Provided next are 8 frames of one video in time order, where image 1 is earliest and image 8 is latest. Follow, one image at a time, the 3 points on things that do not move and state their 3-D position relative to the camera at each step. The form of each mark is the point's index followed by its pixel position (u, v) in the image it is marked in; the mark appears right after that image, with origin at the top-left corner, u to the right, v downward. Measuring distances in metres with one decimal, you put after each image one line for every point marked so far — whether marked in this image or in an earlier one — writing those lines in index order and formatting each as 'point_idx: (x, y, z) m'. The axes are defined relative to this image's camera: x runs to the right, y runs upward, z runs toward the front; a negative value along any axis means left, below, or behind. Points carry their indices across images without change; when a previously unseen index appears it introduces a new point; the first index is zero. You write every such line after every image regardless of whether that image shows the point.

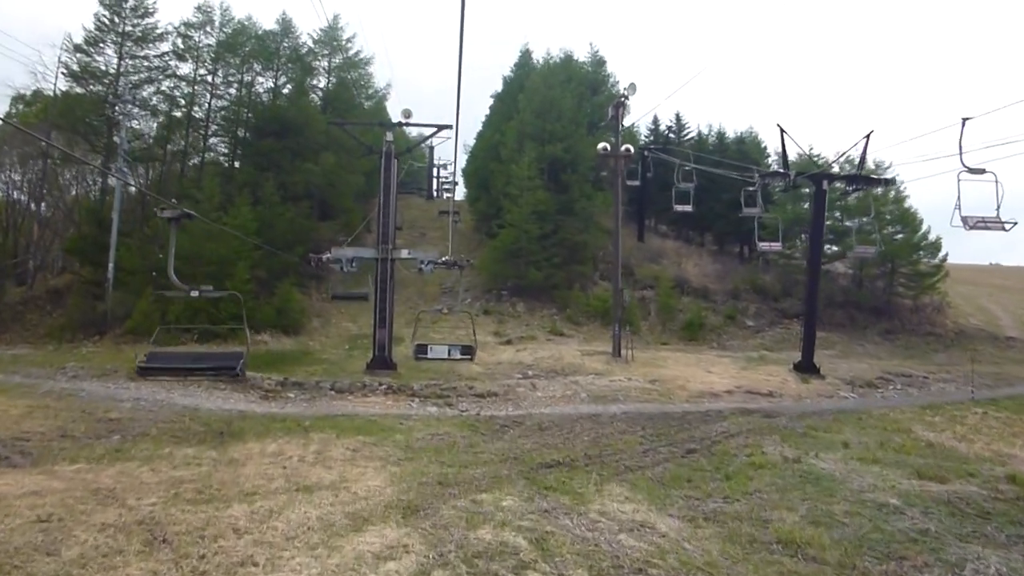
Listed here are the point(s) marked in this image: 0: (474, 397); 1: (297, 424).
0: (-0.7, -2.1, +16.4) m
1: (-2.7, -1.7, +11.0) m
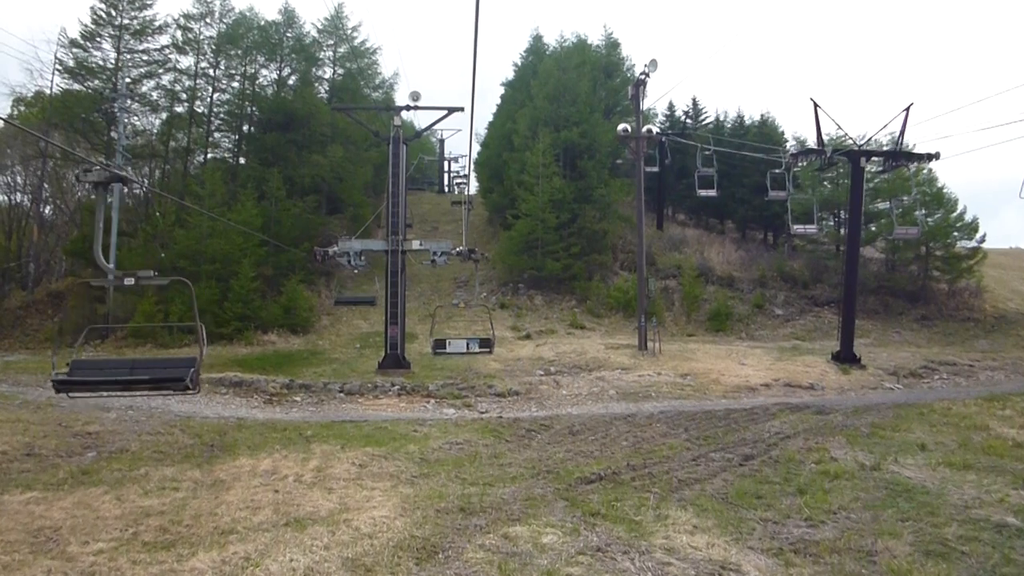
0: (-0.3, -1.9, +15.2) m
1: (-2.4, -1.6, +9.8) m
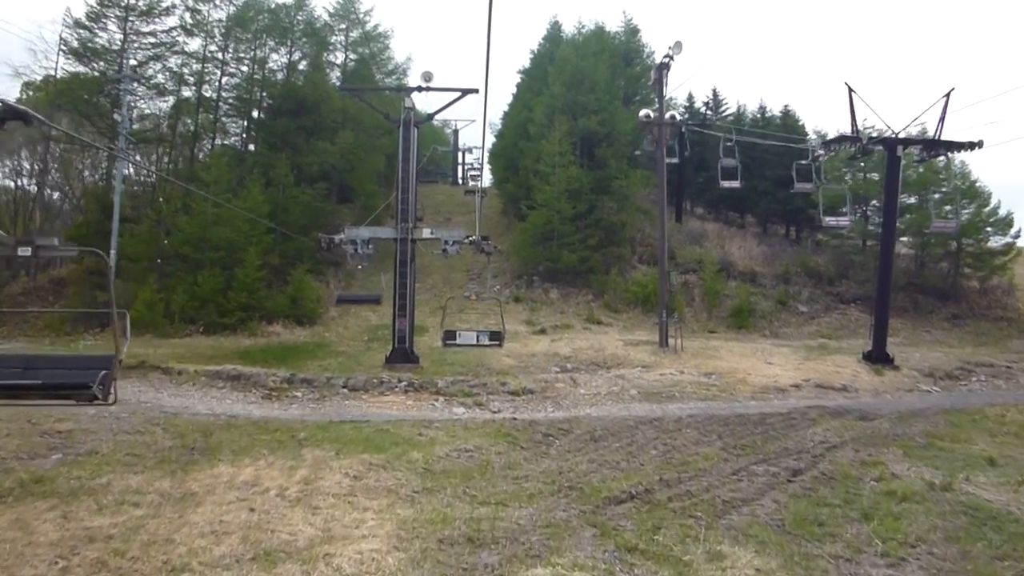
0: (-0.1, -1.8, +14.2) m
1: (-2.3, -1.5, +8.9) m
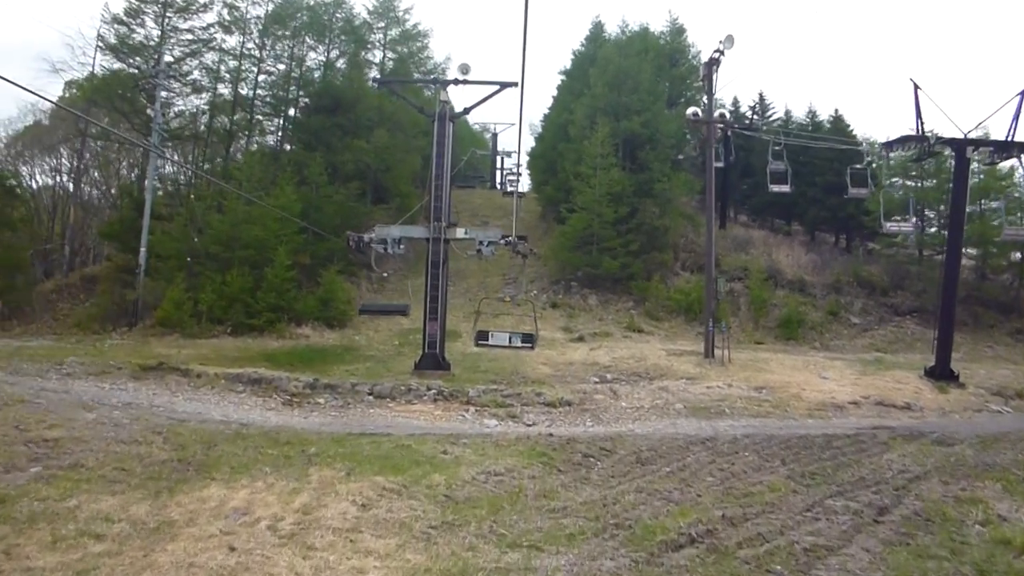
0: (+0.5, -1.9, +13.2) m
1: (-1.9, -1.5, +8.0) m
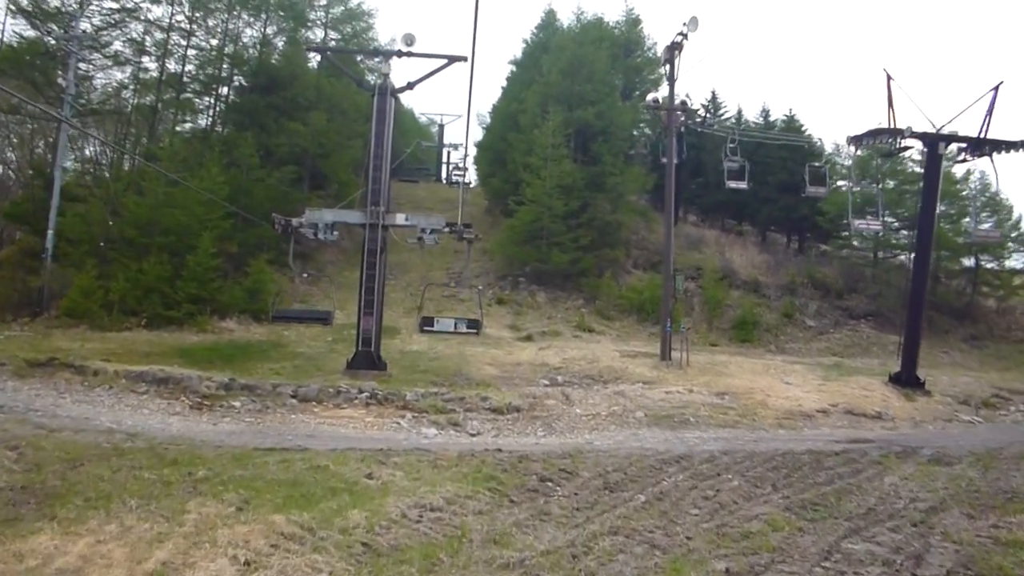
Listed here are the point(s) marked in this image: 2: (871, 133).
0: (-0.3, -1.7, +11.8) m
1: (-2.4, -1.3, +6.4) m
2: (+7.2, +3.1, +17.3) m
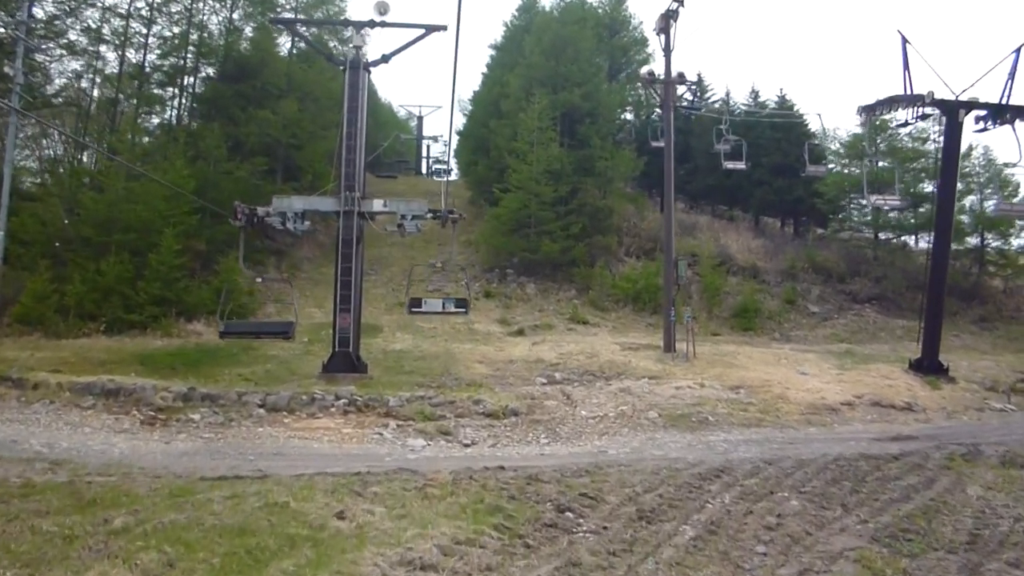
0: (-0.4, -1.6, +10.4) m
1: (-2.3, -1.3, +4.9) m
2: (+6.9, +3.5, +16.0) m
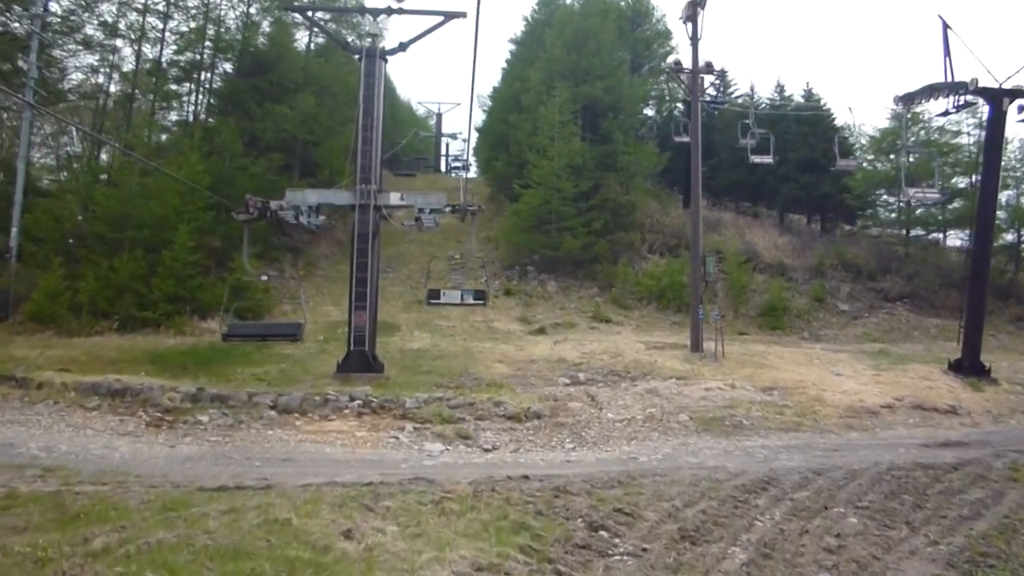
0: (-0.1, -1.6, +9.8) m
1: (-2.2, -1.3, +4.4) m
2: (+7.3, +3.5, +15.3) m
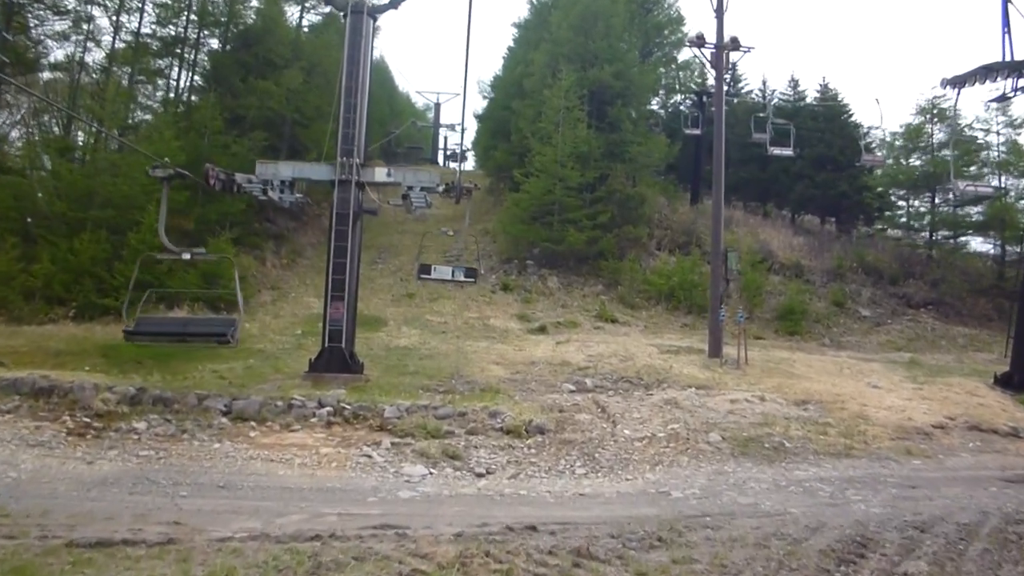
0: (-0.1, -1.5, +8.2) m
1: (-2.1, -1.1, +2.8) m
2: (+7.4, +3.5, +13.6) m
